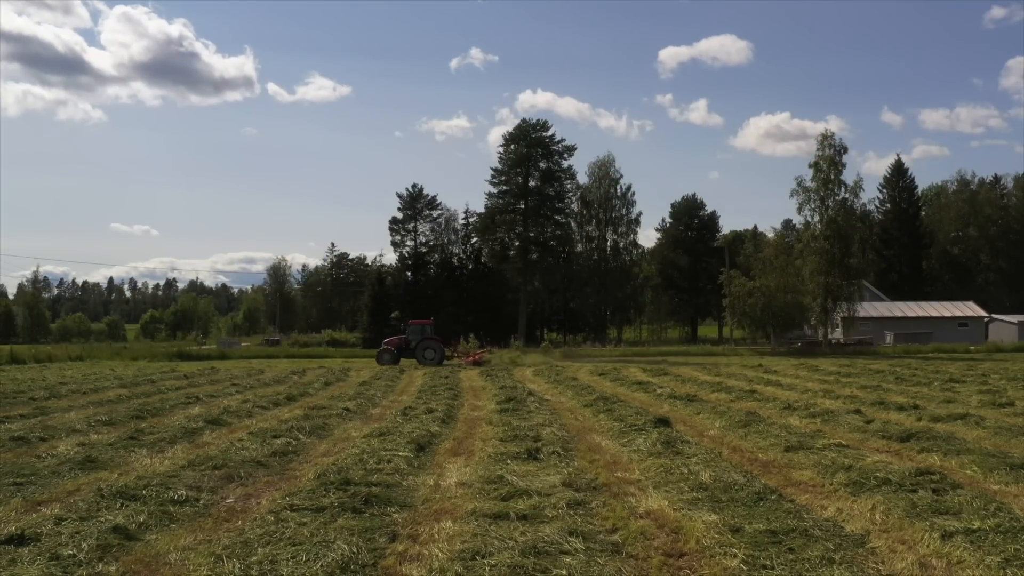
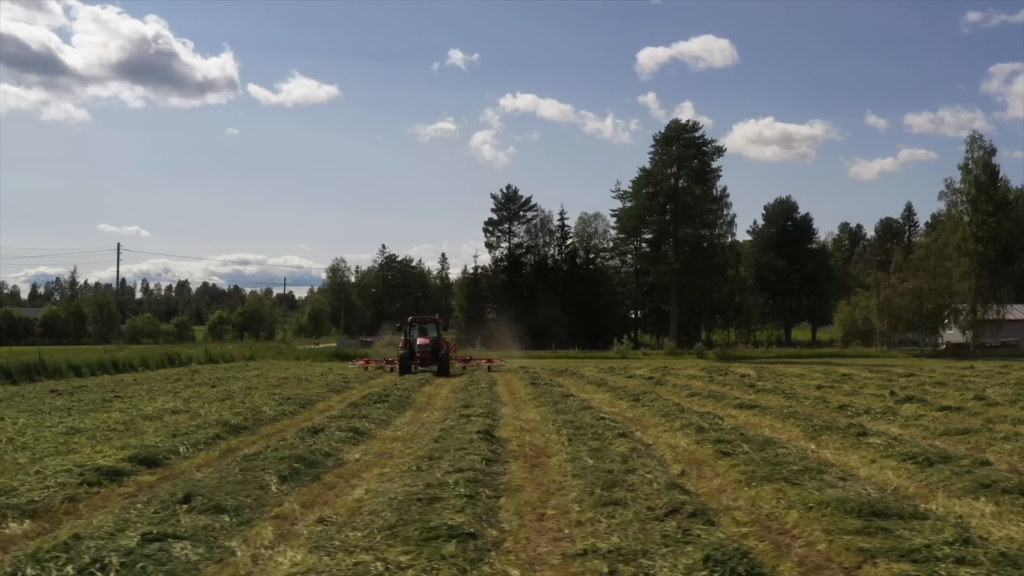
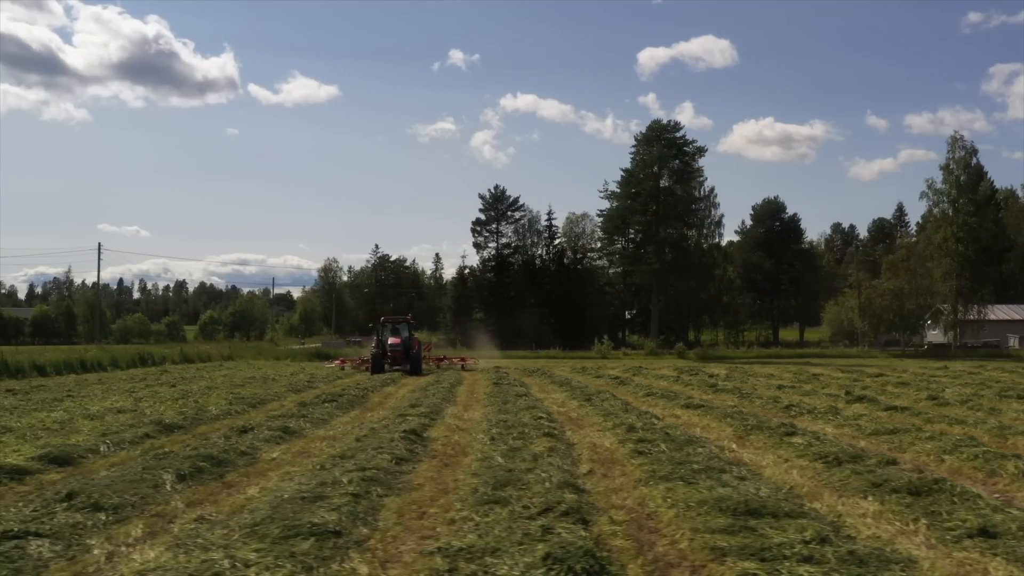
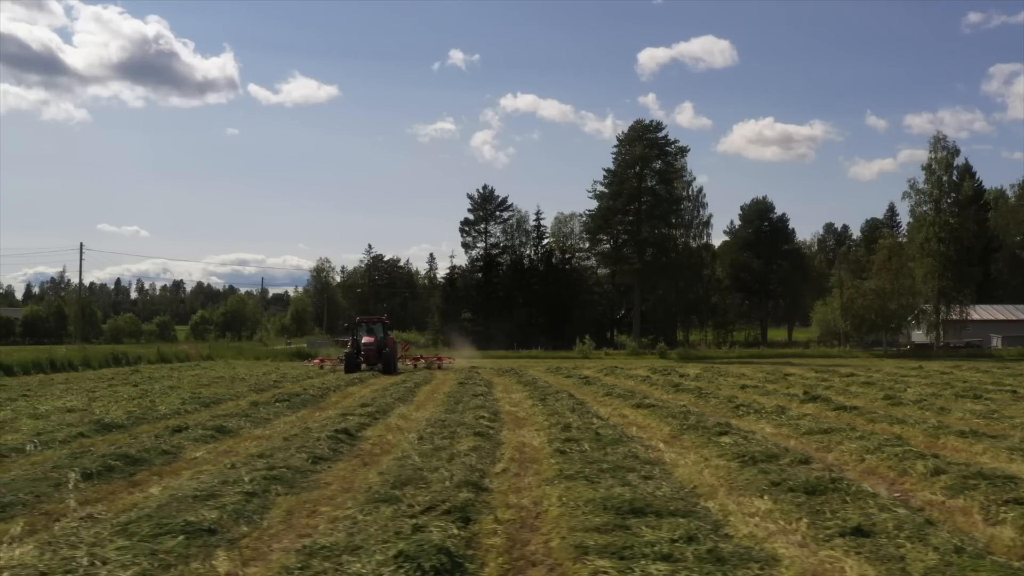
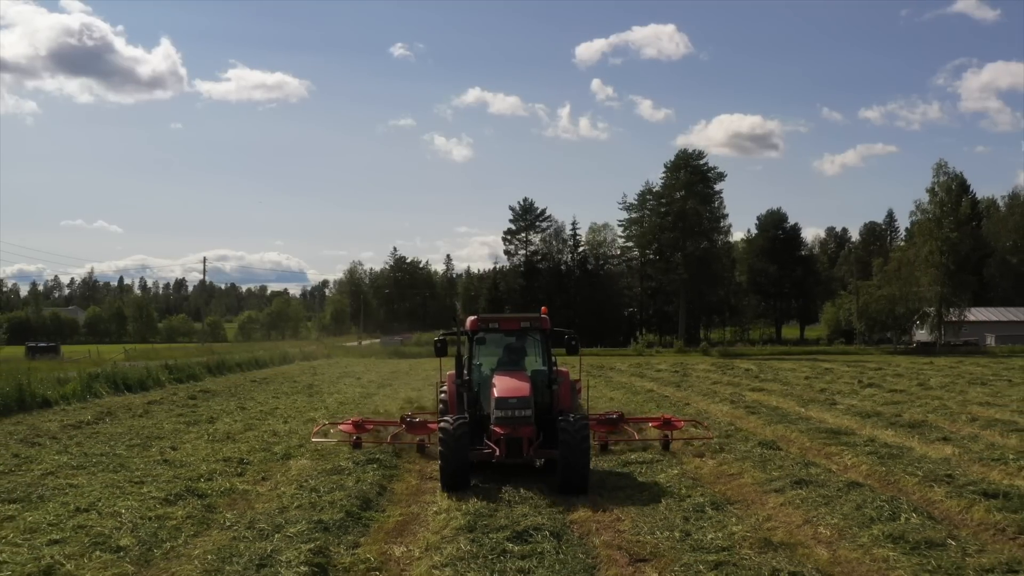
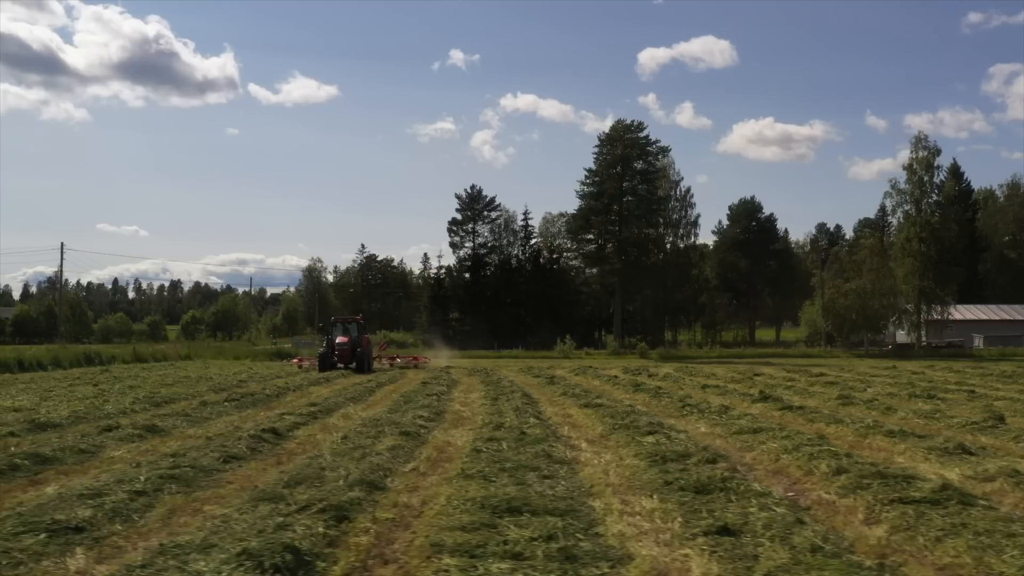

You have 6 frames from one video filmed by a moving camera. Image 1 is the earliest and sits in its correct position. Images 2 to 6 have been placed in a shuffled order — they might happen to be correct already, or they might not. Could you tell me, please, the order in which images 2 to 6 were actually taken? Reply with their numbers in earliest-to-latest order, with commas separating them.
6, 4, 3, 2, 5
